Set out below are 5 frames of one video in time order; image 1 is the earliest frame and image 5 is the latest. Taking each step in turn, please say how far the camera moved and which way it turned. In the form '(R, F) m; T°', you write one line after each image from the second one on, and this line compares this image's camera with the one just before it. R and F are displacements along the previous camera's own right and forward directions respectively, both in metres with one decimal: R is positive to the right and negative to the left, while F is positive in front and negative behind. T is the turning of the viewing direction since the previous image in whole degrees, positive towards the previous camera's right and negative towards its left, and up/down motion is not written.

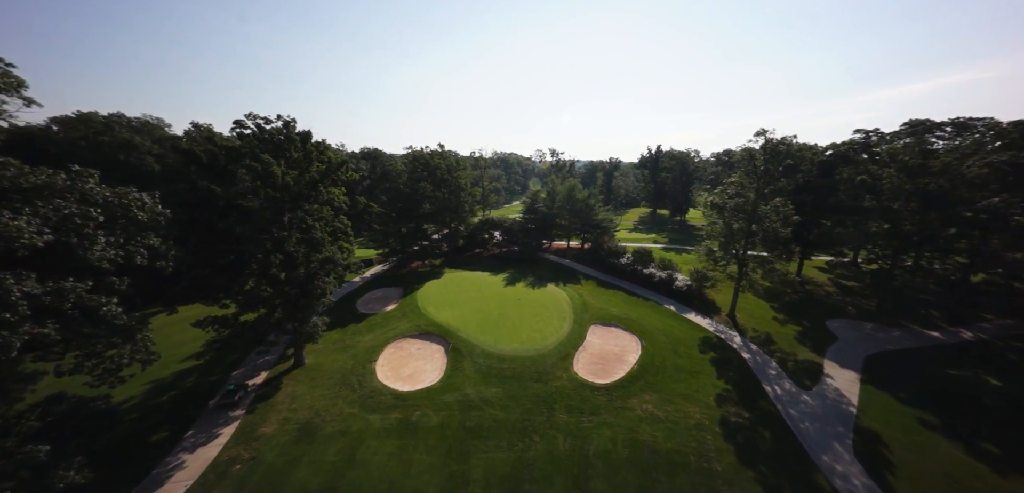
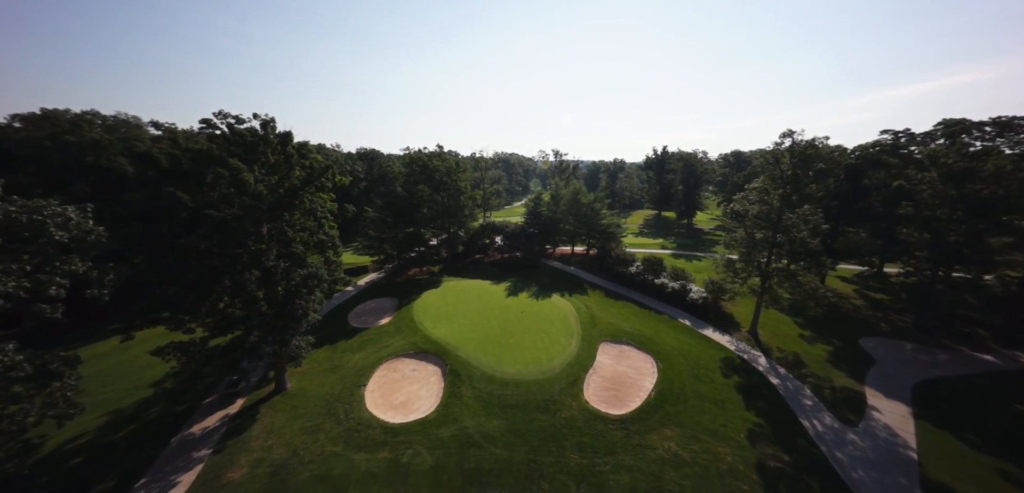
(-0.2, +2.1) m; 0°
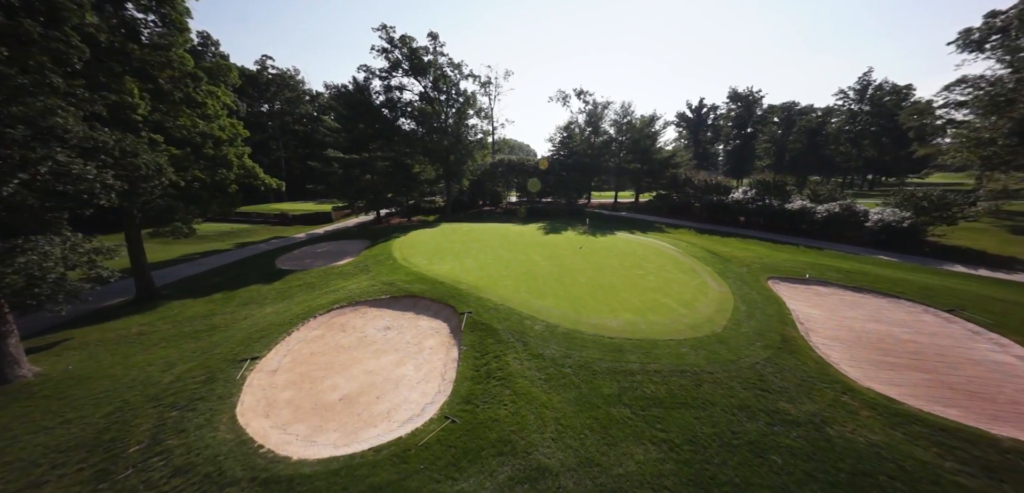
(-0.5, +5.2) m; 0°
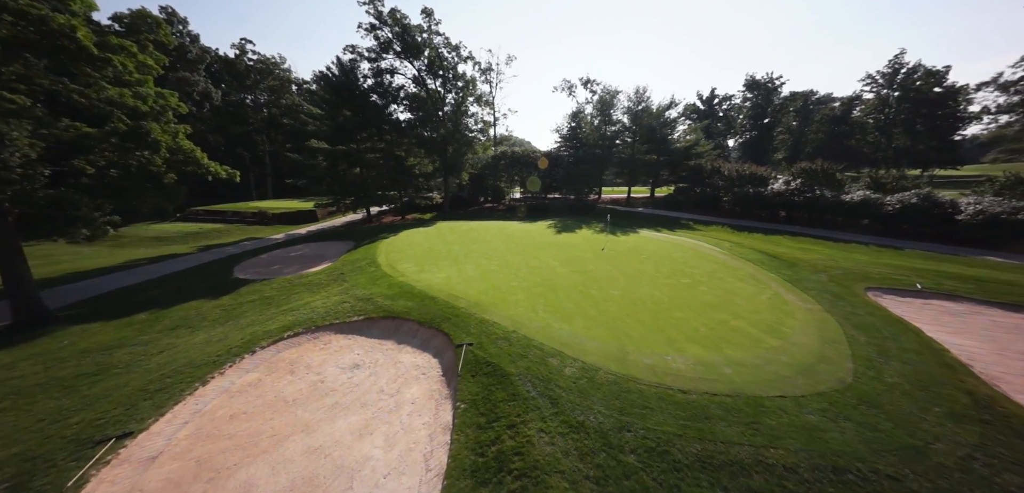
(-0.4, +3.0) m; 0°
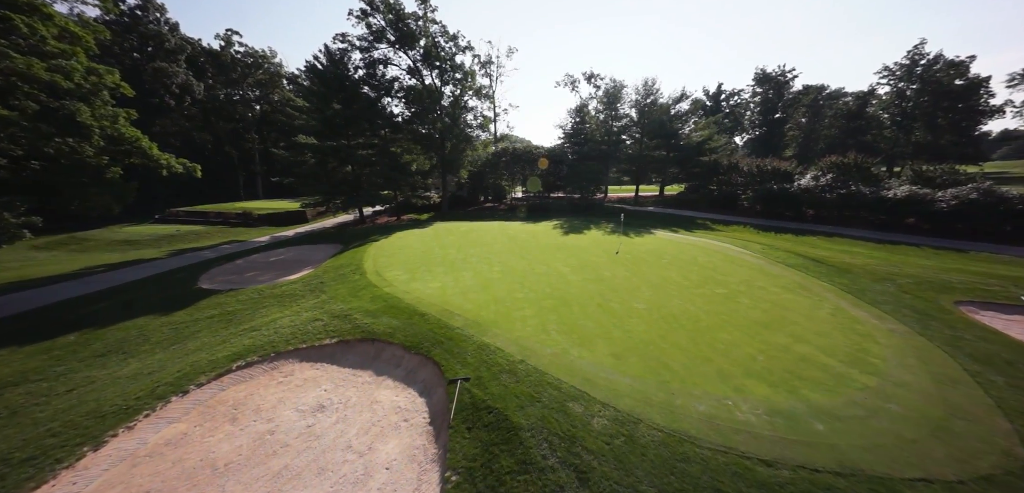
(-0.1, +1.7) m; 0°
